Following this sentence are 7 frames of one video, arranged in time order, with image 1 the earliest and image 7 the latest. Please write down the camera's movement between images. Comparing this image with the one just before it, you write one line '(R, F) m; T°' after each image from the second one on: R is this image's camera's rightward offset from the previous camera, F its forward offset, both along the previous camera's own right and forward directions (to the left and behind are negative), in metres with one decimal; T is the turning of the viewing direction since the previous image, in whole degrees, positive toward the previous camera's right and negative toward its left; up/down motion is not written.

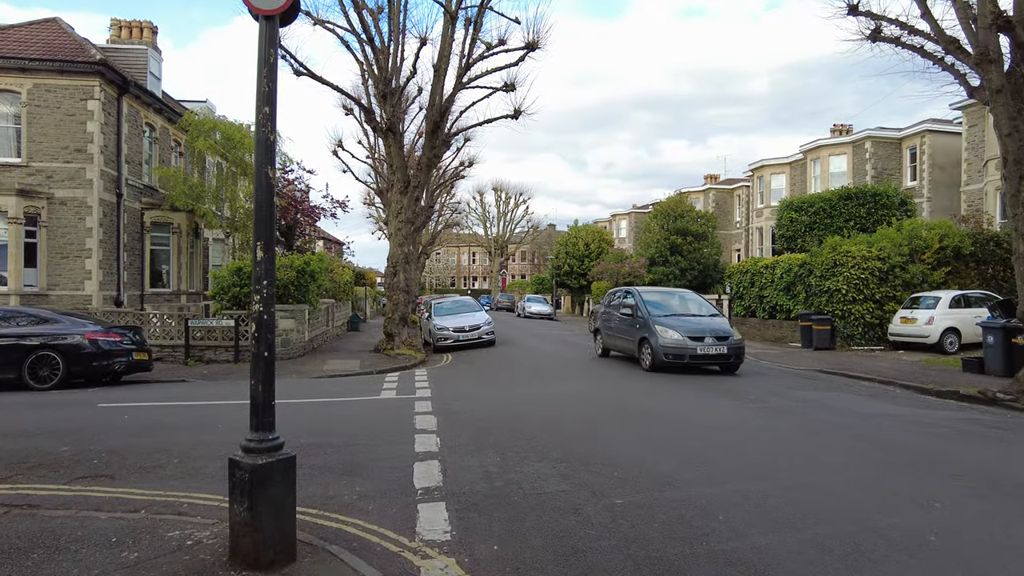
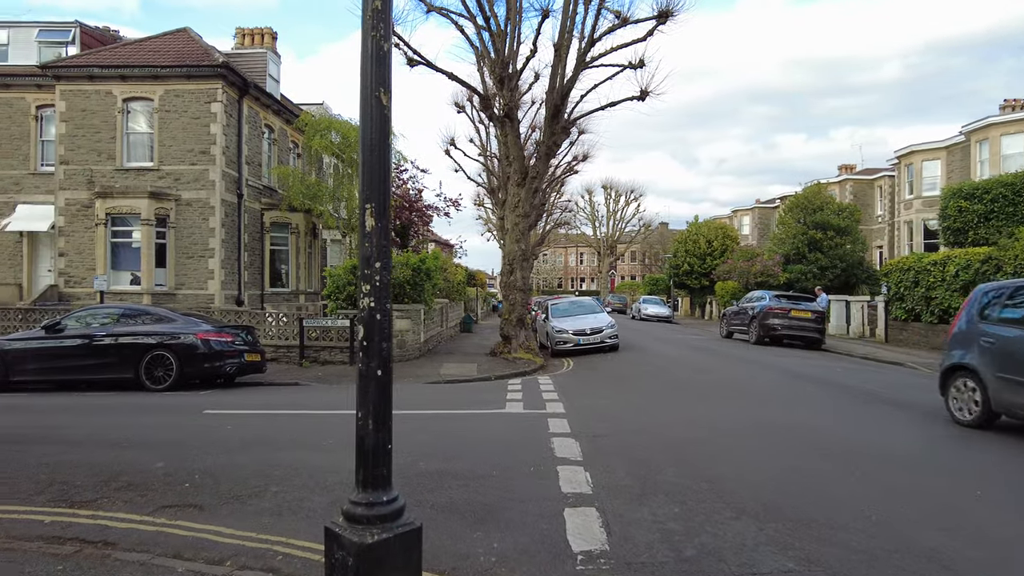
(-0.5, +1.4) m; -9°
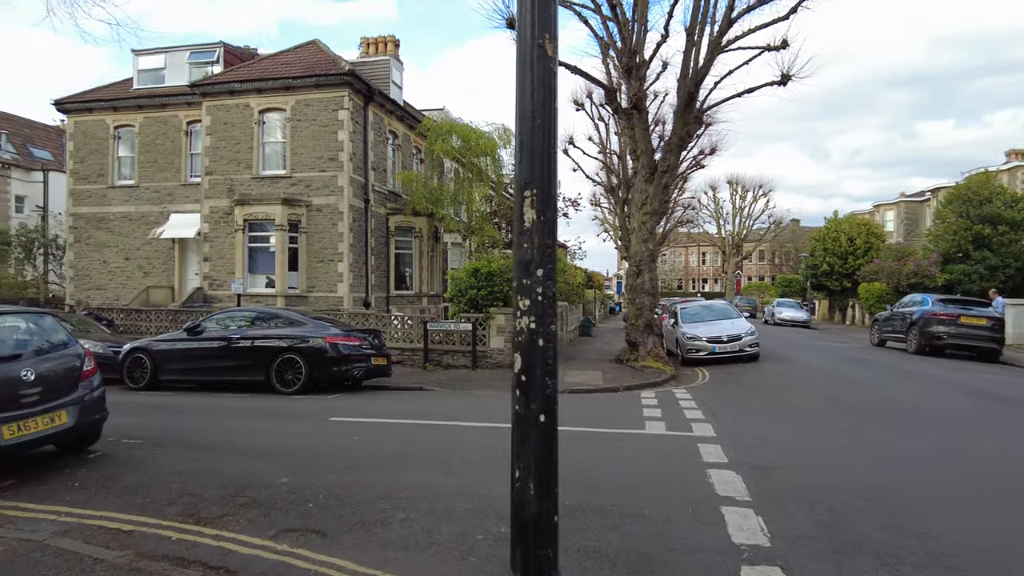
(-0.3, +0.7) m; -10°
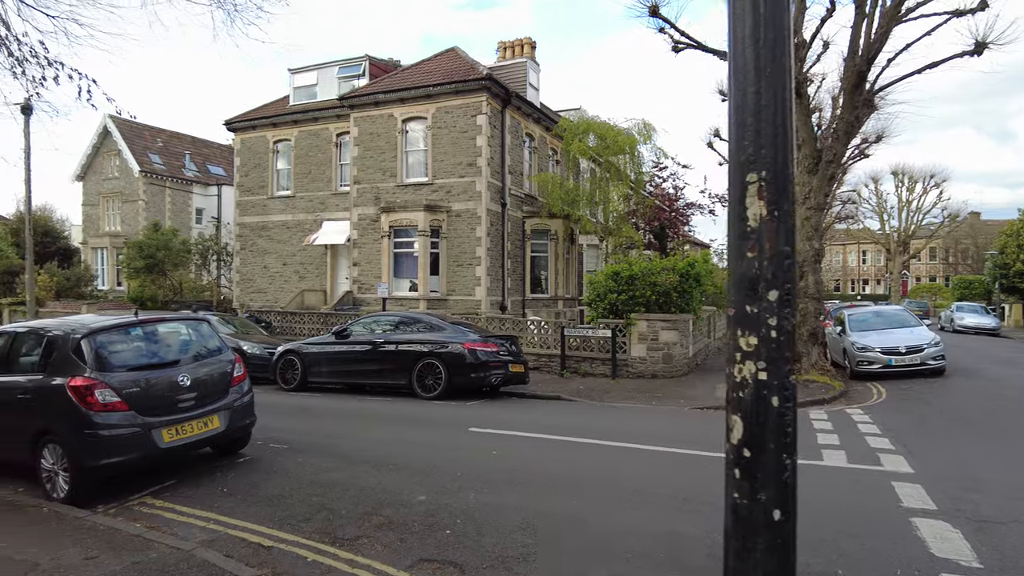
(-0.2, +0.6) m; -12°
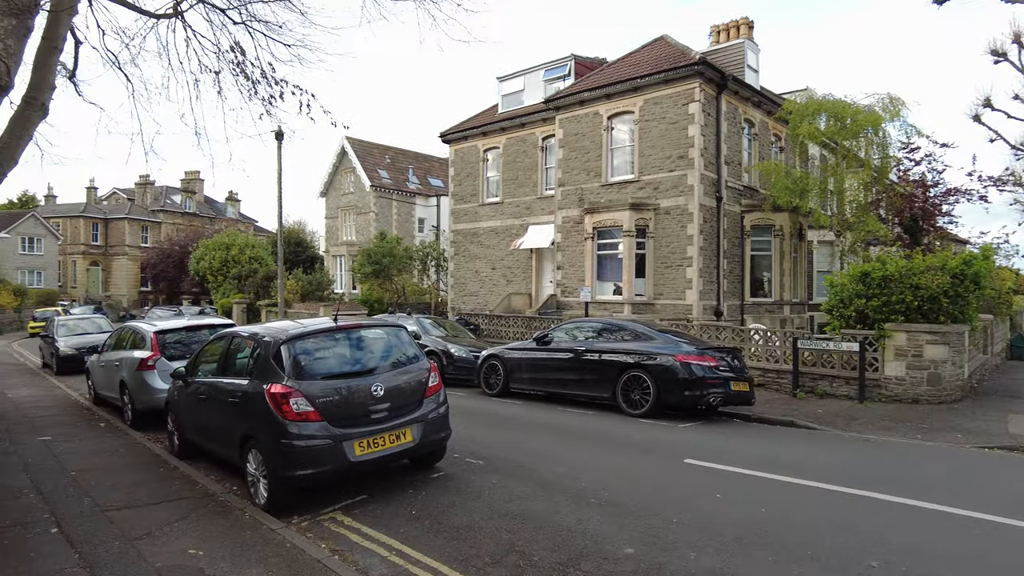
(-0.1, +1.0) m; -18°
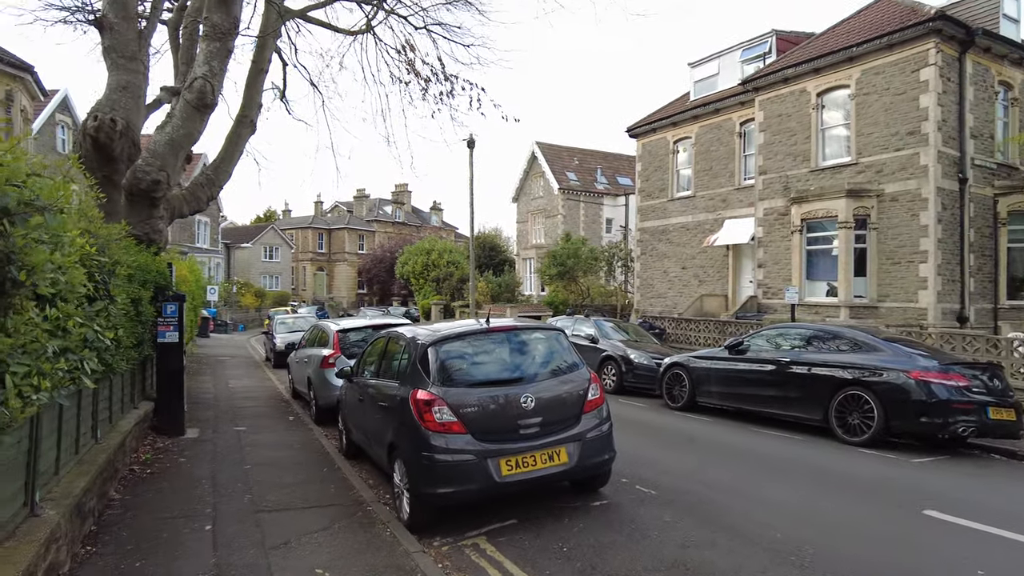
(+0.2, +0.9) m; -17°
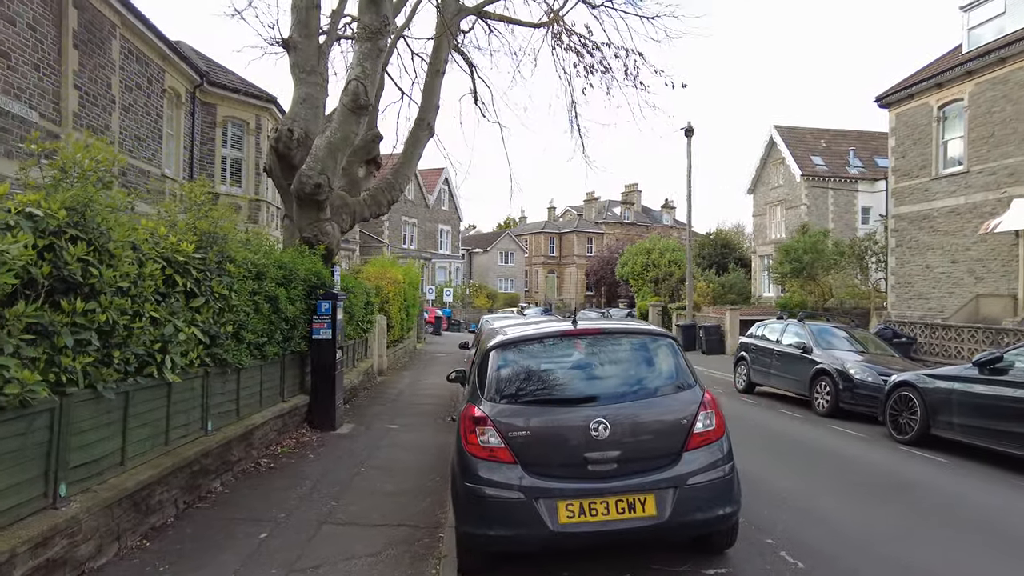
(+1.1, +1.3) m; -21°
